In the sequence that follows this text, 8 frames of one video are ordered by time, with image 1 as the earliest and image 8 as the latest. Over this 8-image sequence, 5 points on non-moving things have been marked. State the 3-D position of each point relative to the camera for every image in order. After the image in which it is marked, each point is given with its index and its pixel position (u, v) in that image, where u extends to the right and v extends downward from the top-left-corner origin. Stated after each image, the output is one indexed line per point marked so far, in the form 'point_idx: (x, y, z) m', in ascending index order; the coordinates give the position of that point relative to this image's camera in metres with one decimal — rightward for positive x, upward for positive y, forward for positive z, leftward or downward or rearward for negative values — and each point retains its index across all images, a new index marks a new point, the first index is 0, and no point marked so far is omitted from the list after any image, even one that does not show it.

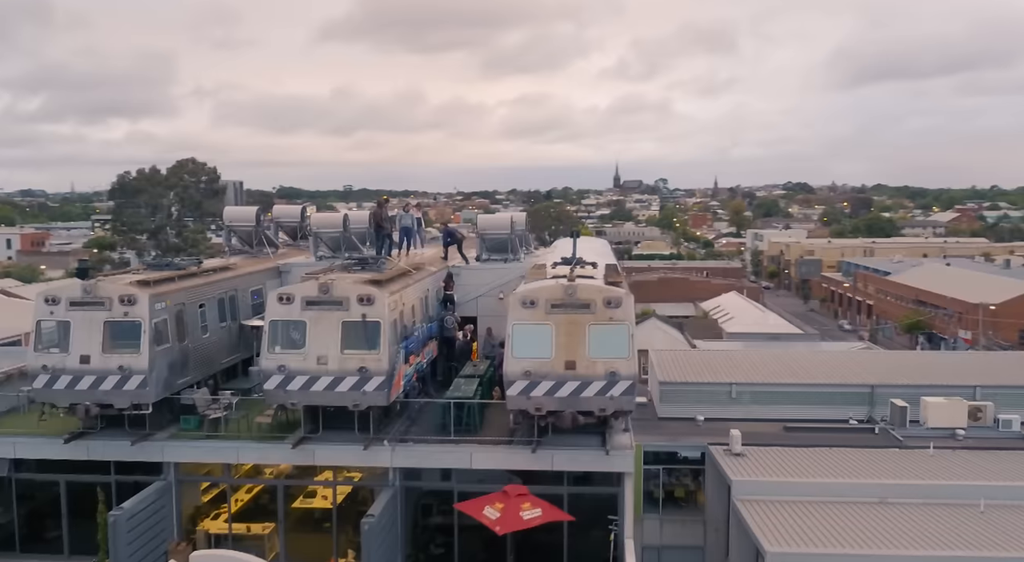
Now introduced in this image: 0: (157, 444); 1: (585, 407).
0: (-4.6, -2.1, +11.0) m
1: (+0.9, -1.5, +10.1) m
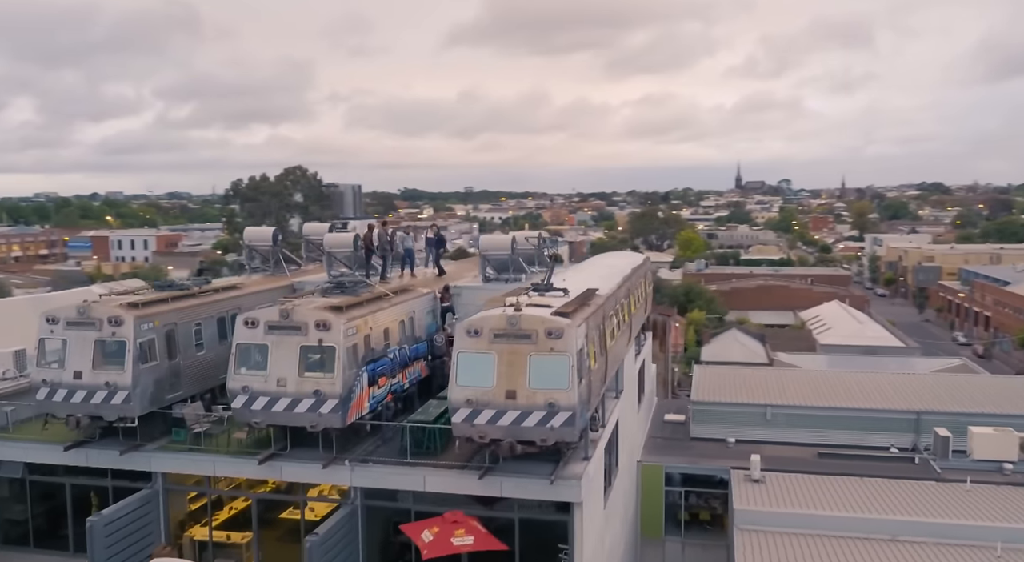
0: (-5.1, -2.4, +11.8) m
1: (+0.2, -1.8, +10.1) m
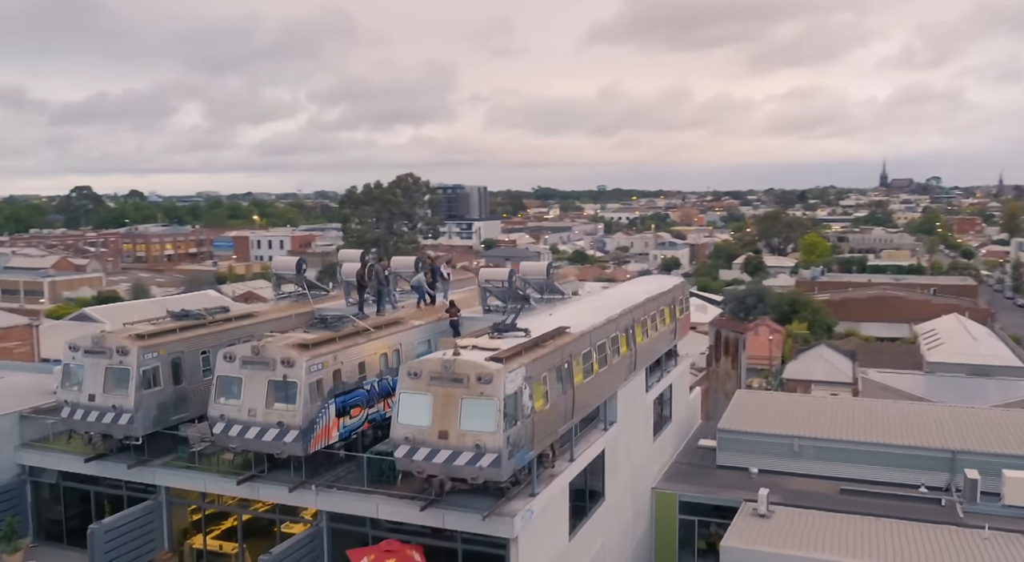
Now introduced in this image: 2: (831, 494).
0: (-5.6, -2.9, +13.2) m
1: (-0.7, -2.4, +10.7) m
2: (+6.7, -4.5, +18.0) m
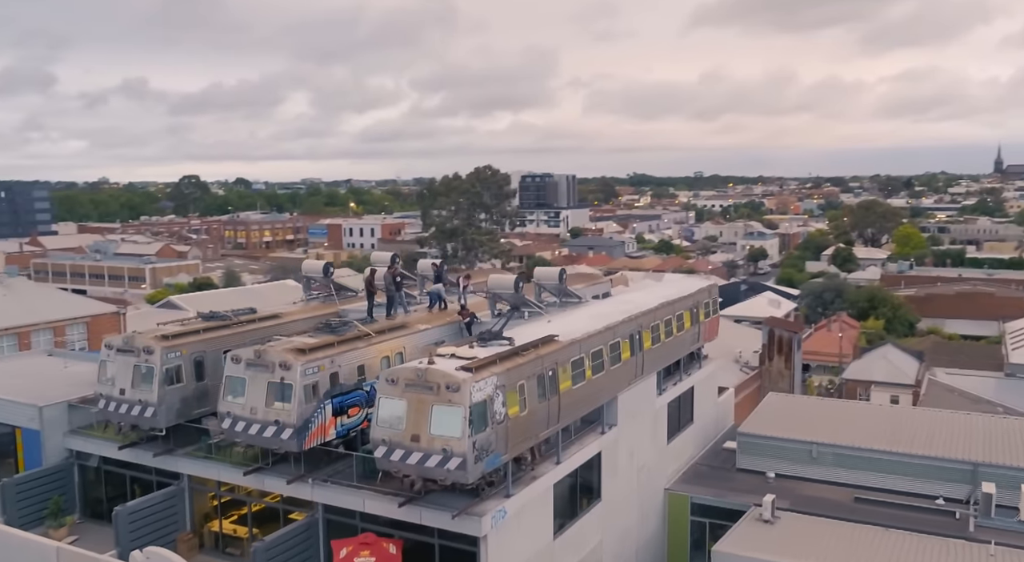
0: (-5.8, -3.0, +14.5) m
1: (-1.1, -2.6, +11.5) m
2: (+7.0, -4.7, +17.9) m
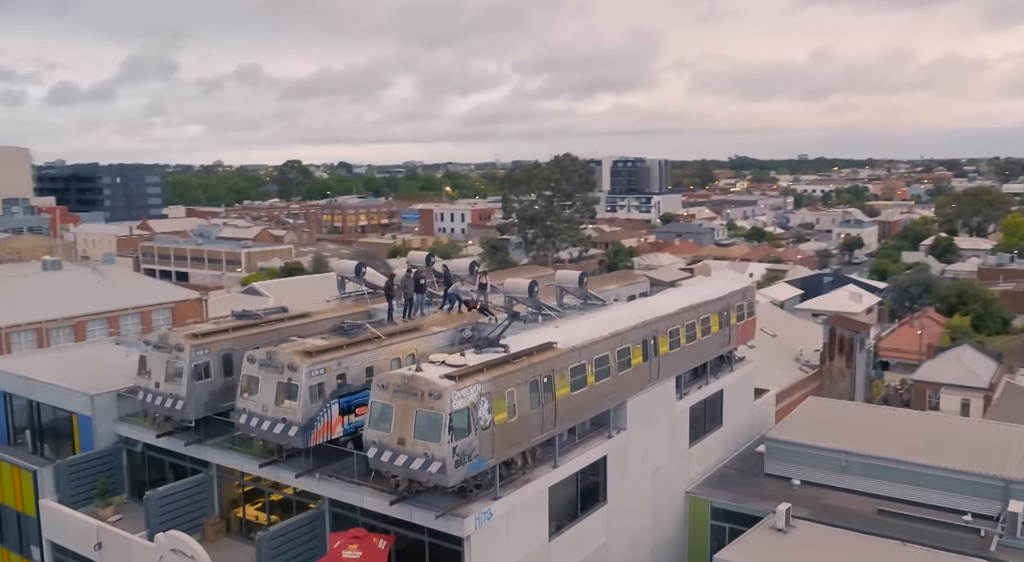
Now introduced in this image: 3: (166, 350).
0: (-5.7, -3.1, +15.6) m
1: (-1.4, -2.8, +12.1) m
2: (+7.4, -4.8, +17.6) m
3: (-6.3, -1.3, +15.6) m
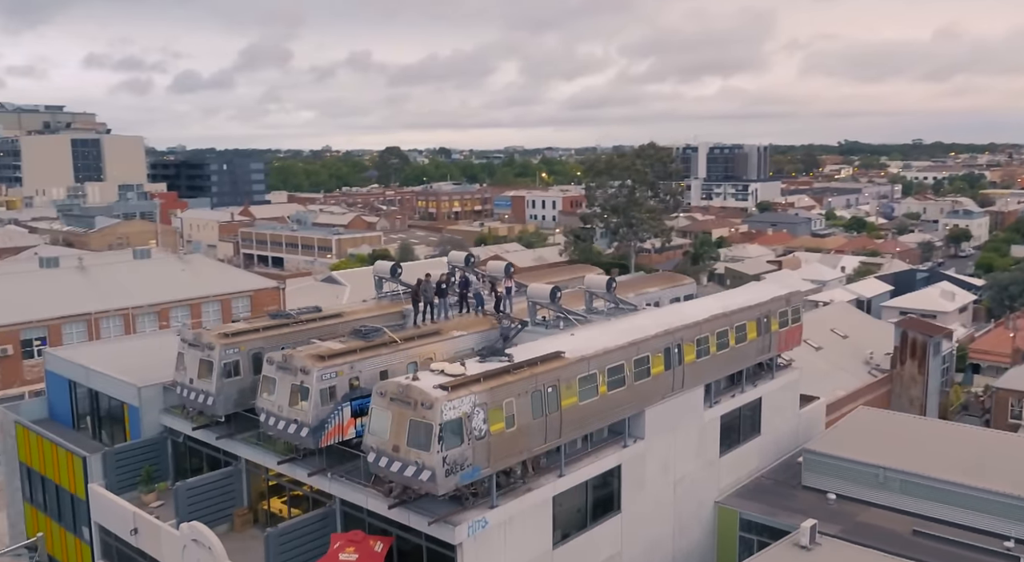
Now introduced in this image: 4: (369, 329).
0: (-5.4, -3.1, +16.4) m
1: (-1.5, -2.9, +12.4) m
2: (+7.8, -5.0, +16.9) m
3: (-6.0, -1.3, +16.3) m
4: (-2.7, -0.9, +15.9) m
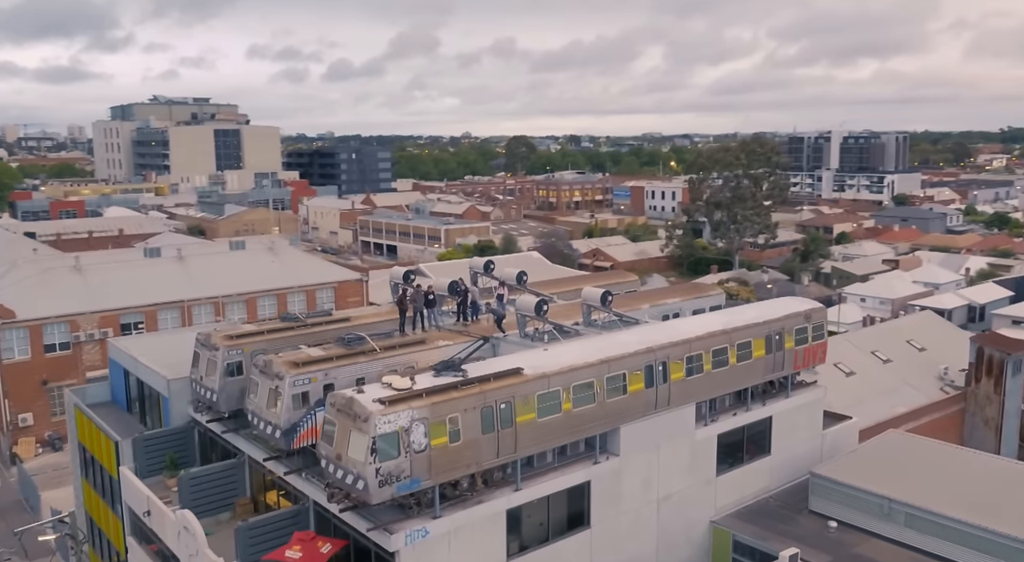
0: (-5.8, -3.2, +17.6) m
1: (-2.5, -3.2, +13.1) m
2: (+7.3, -5.5, +16.2) m
3: (-6.3, -1.4, +17.6) m
4: (-3.1, -1.1, +16.7) m
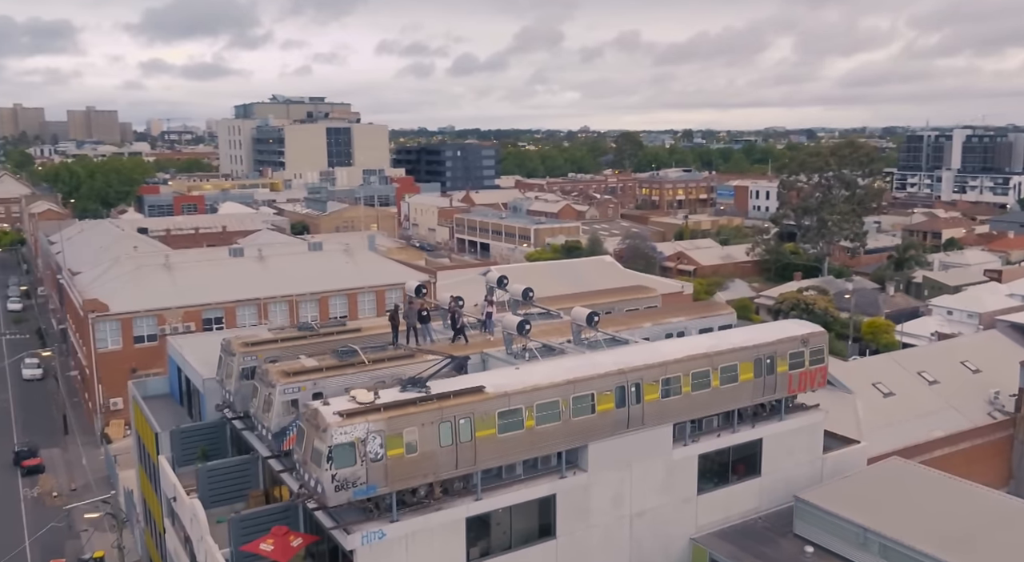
0: (-6.0, -3.5, +19.4) m
1: (-3.4, -3.6, +14.5) m
2: (+6.7, -6.1, +16.3) m
3: (-6.6, -1.7, +19.5) m
4: (-3.4, -1.5, +18.1) m
